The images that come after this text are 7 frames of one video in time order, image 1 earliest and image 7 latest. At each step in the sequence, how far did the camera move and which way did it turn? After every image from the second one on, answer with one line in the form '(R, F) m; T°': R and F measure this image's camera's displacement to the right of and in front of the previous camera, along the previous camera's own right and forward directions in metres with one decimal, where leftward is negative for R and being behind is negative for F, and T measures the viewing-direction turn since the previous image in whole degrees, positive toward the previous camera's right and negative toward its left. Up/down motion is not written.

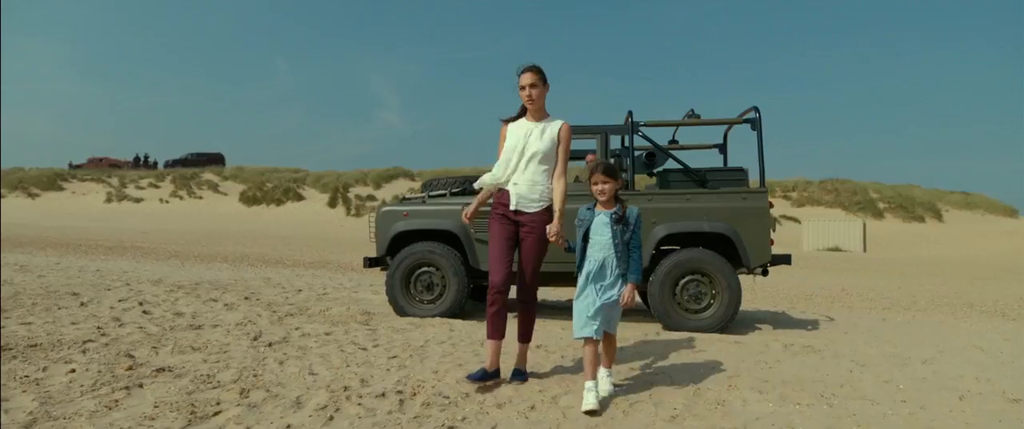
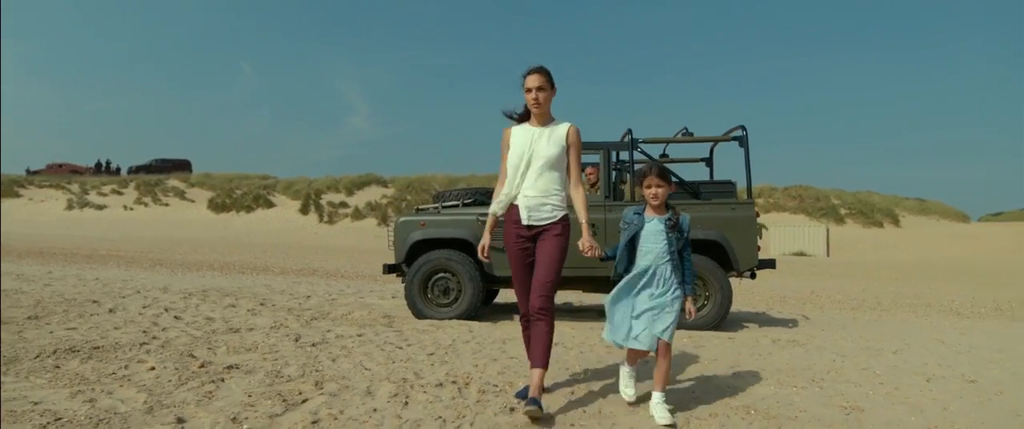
(-0.5, -0.6) m; +3°
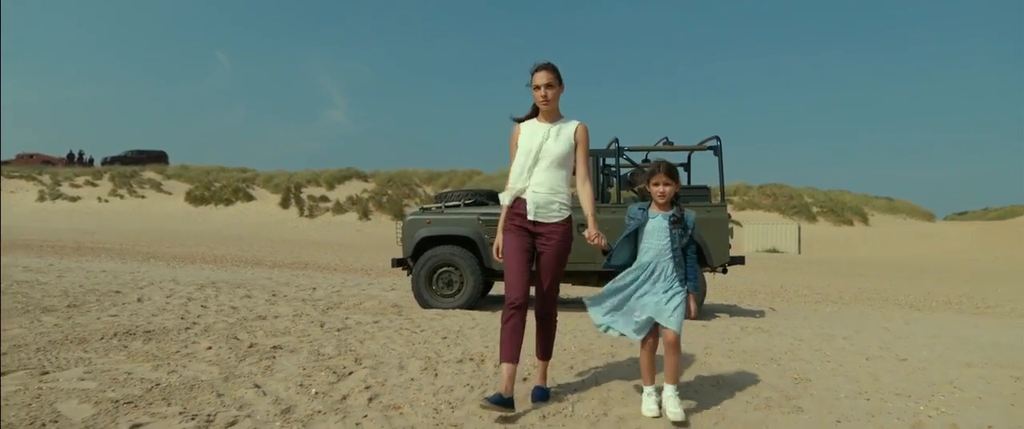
(-0.3, -0.8) m; +2°
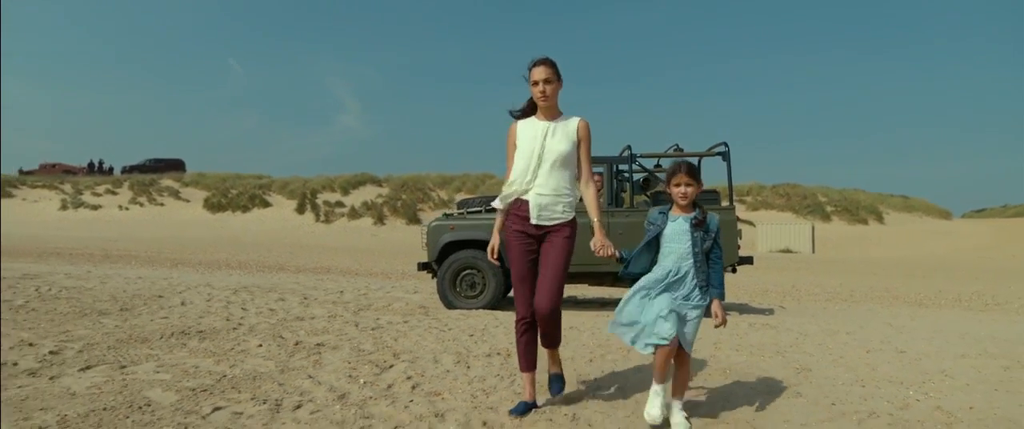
(-0.1, -0.5) m; -1°
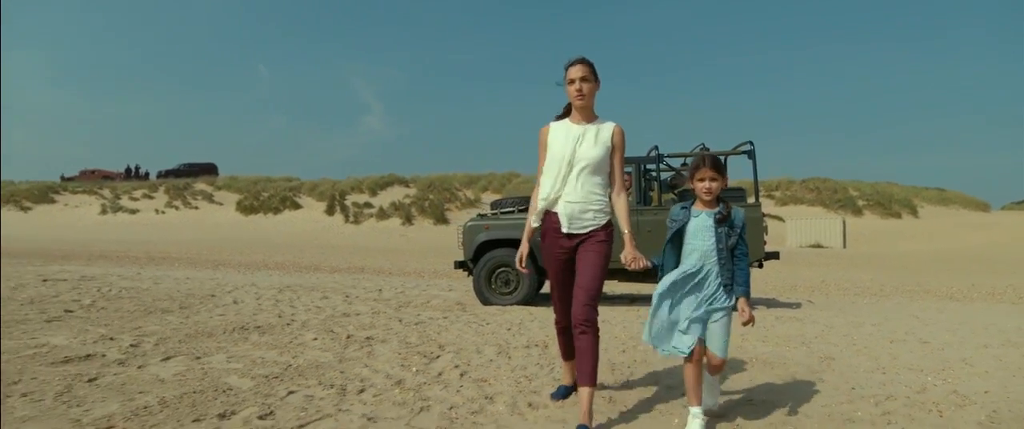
(-0.1, -0.4) m; -2°
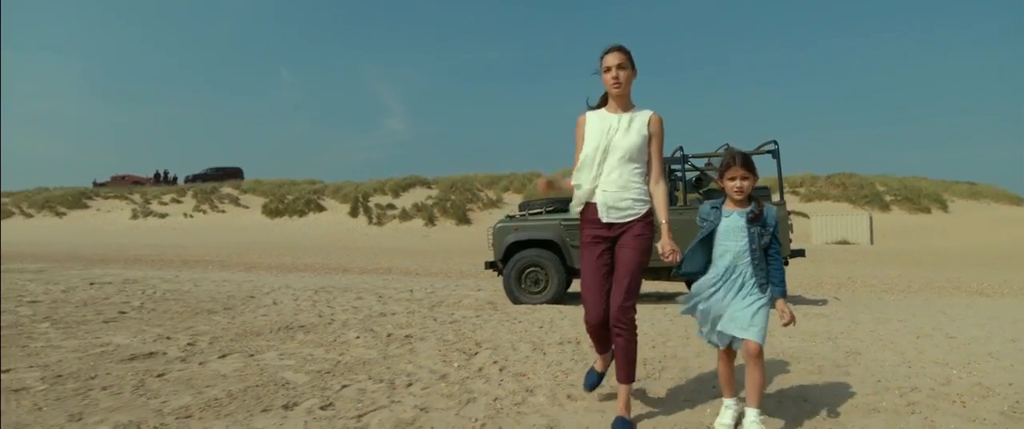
(-0.1, -0.3) m; -2°
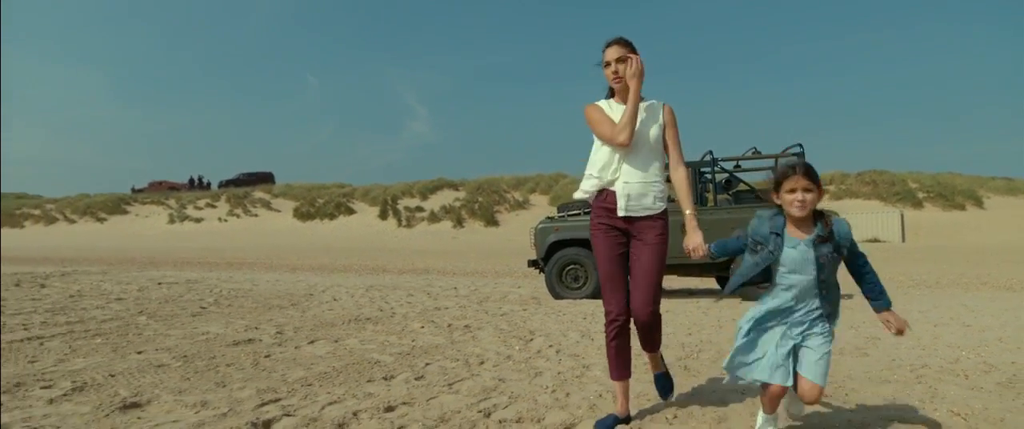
(-0.3, -0.7) m; -2°
